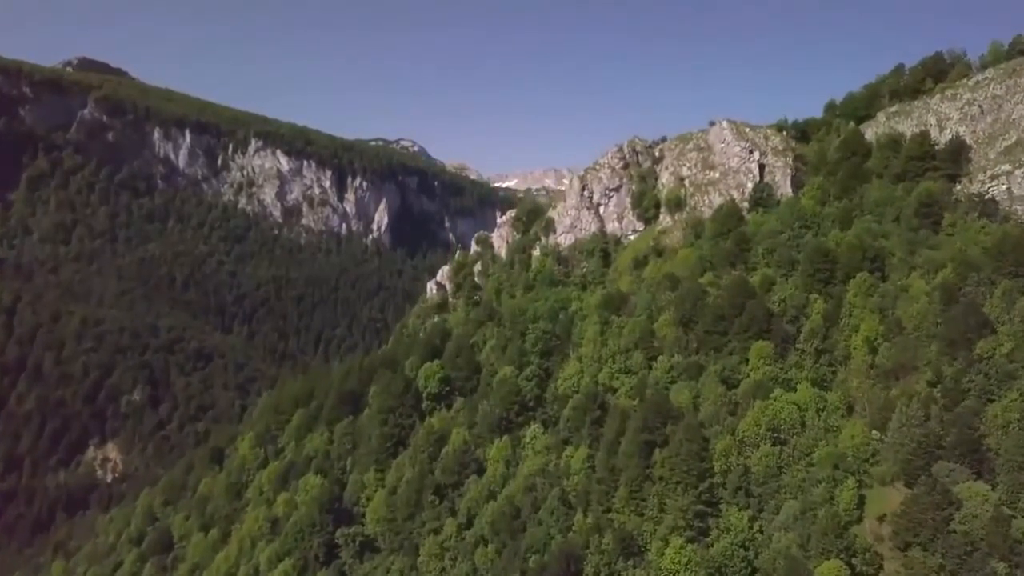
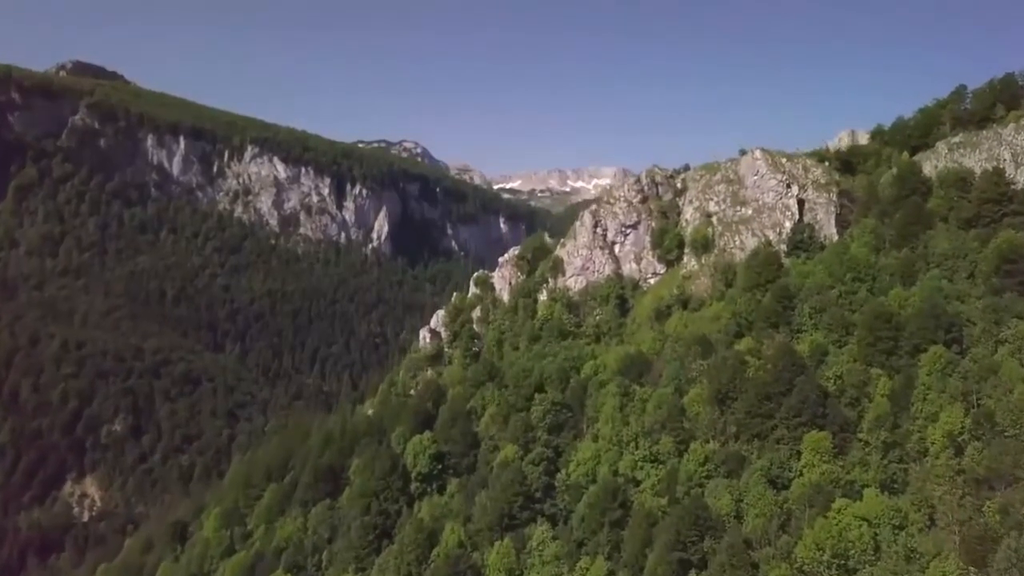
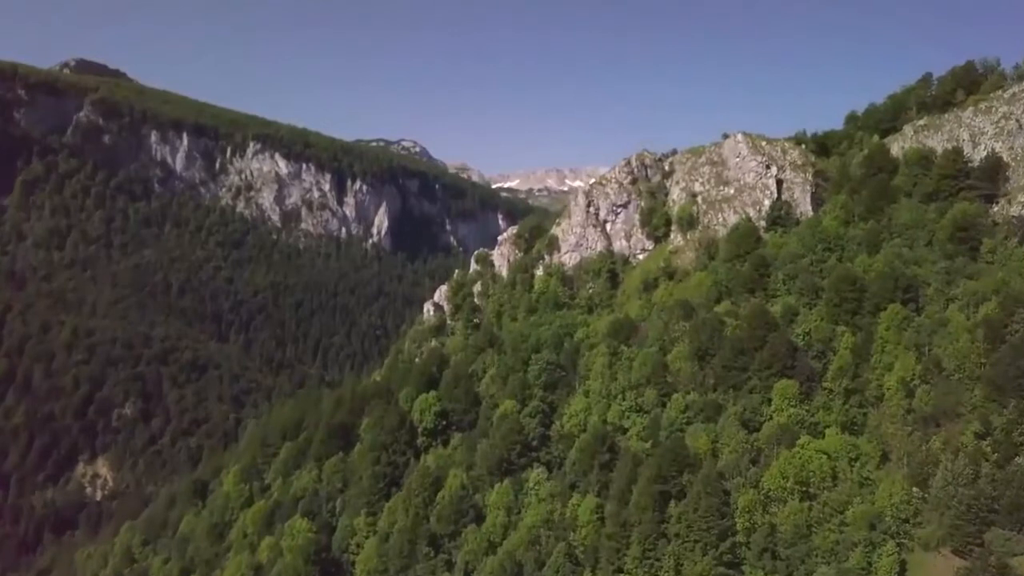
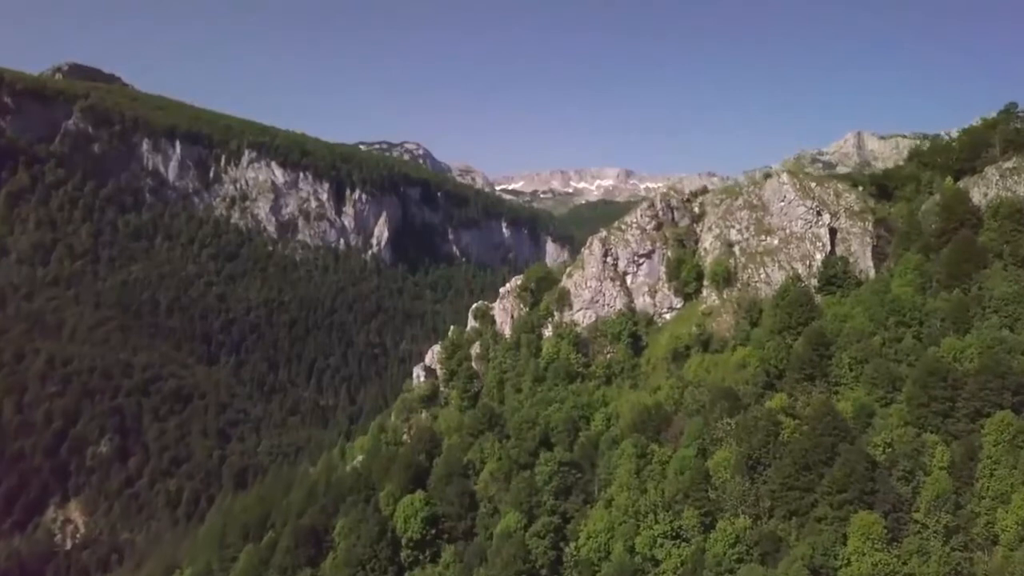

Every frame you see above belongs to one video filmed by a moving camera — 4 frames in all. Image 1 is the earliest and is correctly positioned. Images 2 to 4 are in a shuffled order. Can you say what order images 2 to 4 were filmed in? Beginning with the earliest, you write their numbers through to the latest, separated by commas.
3, 2, 4
